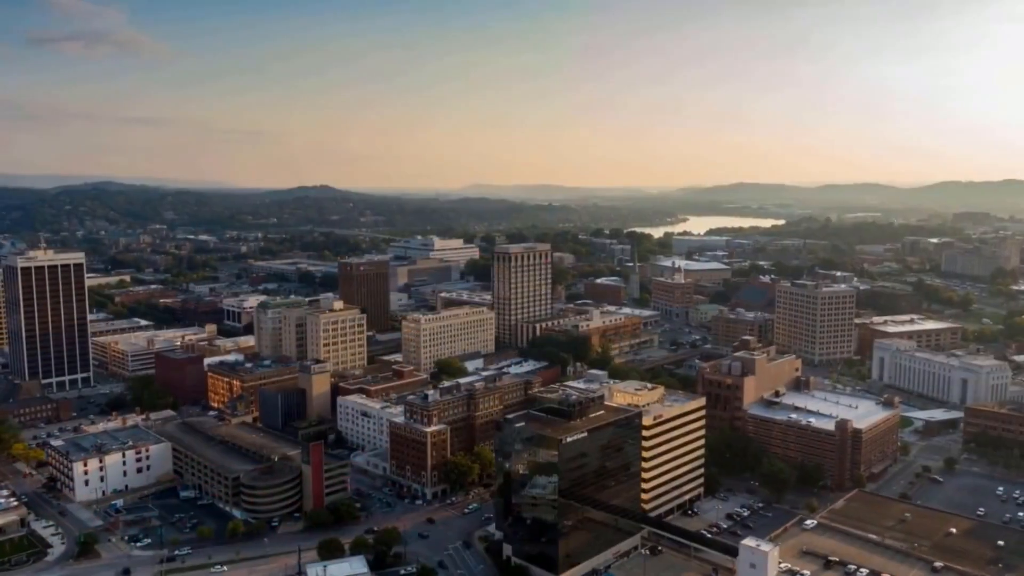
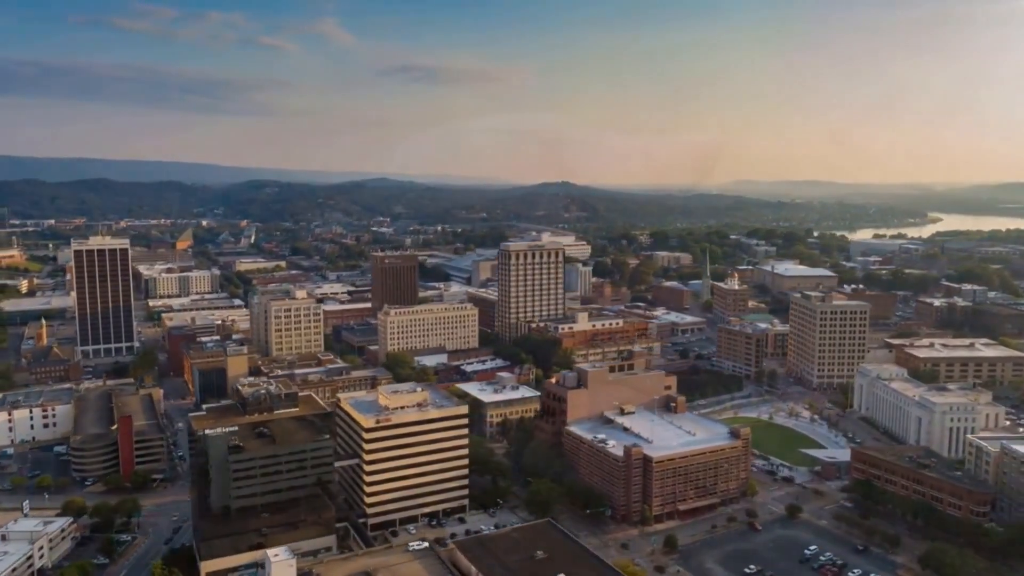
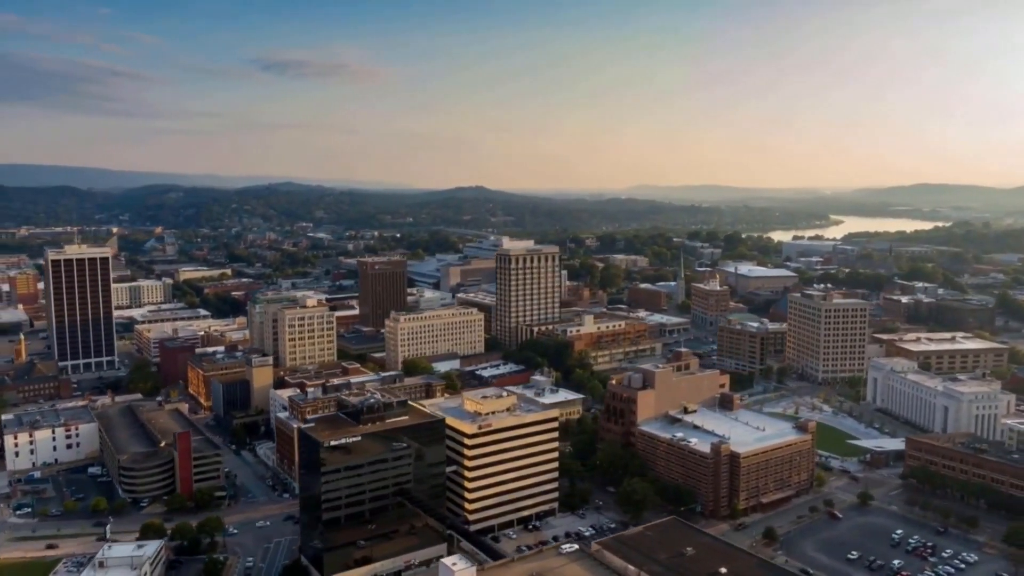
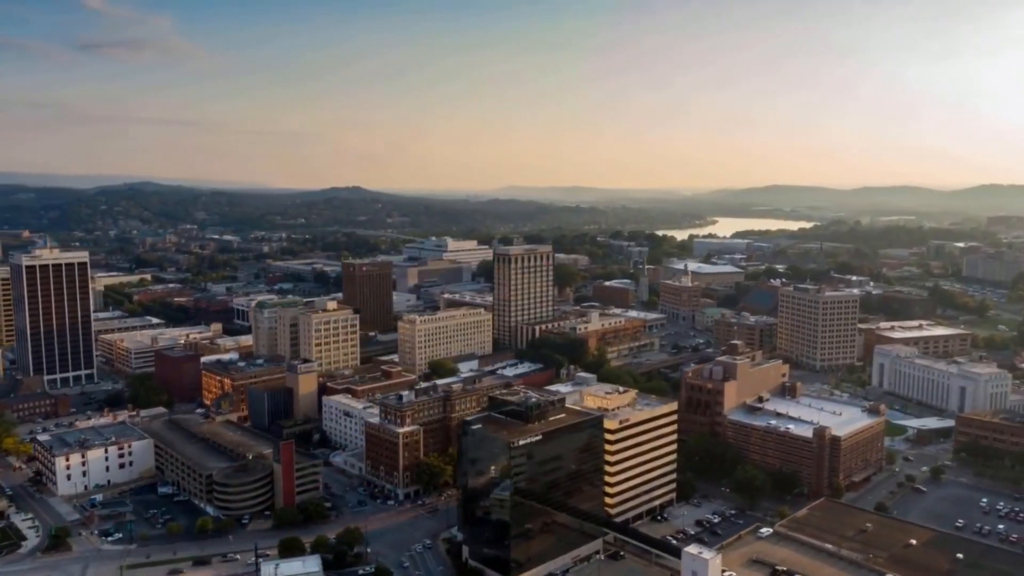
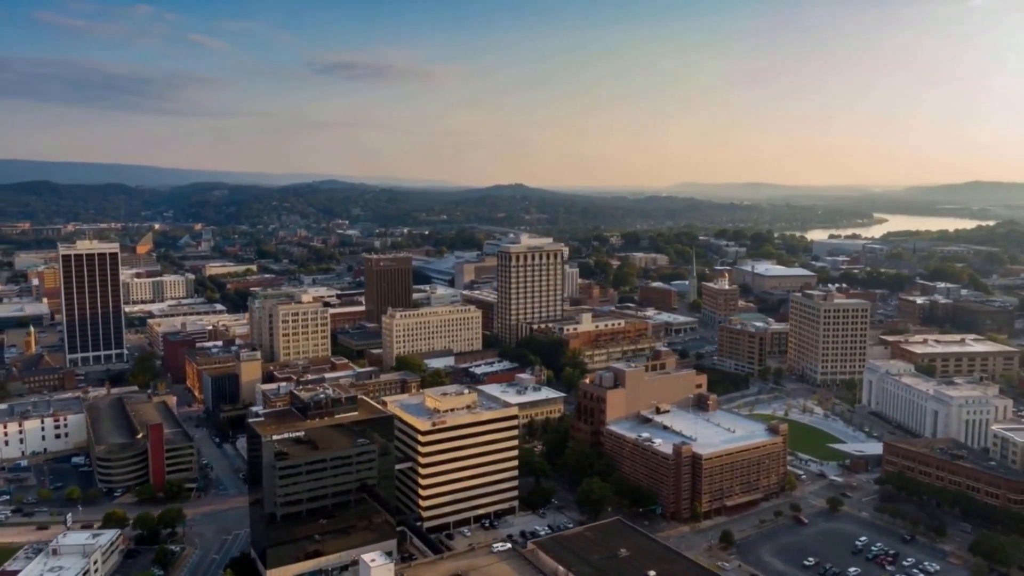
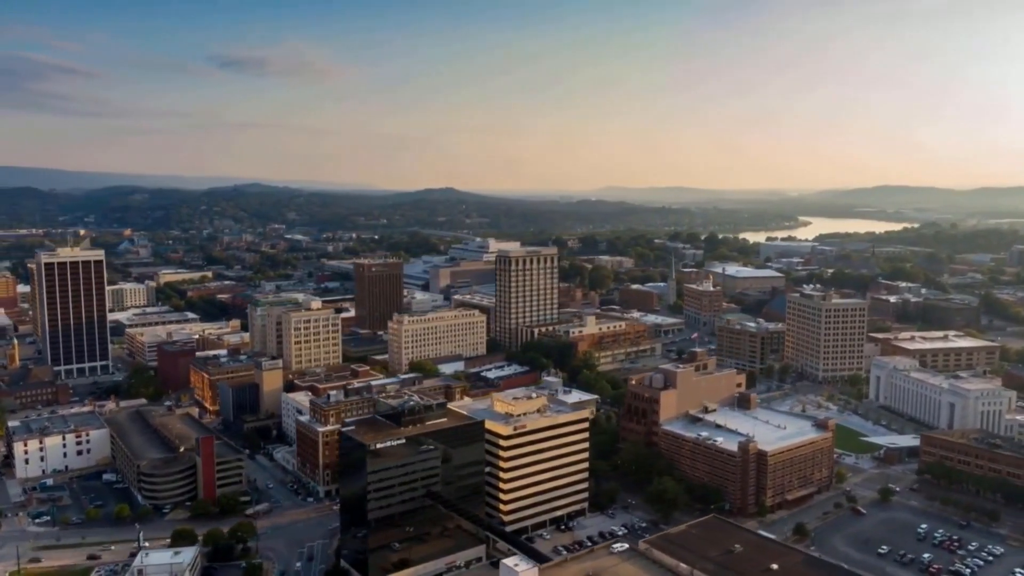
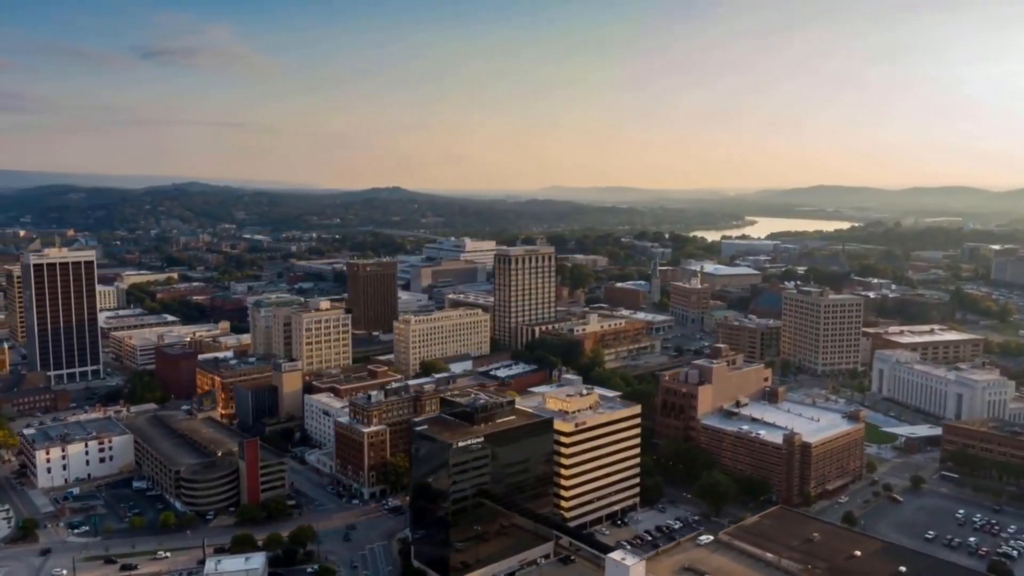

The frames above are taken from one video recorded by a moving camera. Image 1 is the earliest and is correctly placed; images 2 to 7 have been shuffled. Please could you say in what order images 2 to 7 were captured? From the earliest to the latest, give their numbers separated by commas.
4, 7, 6, 3, 5, 2
